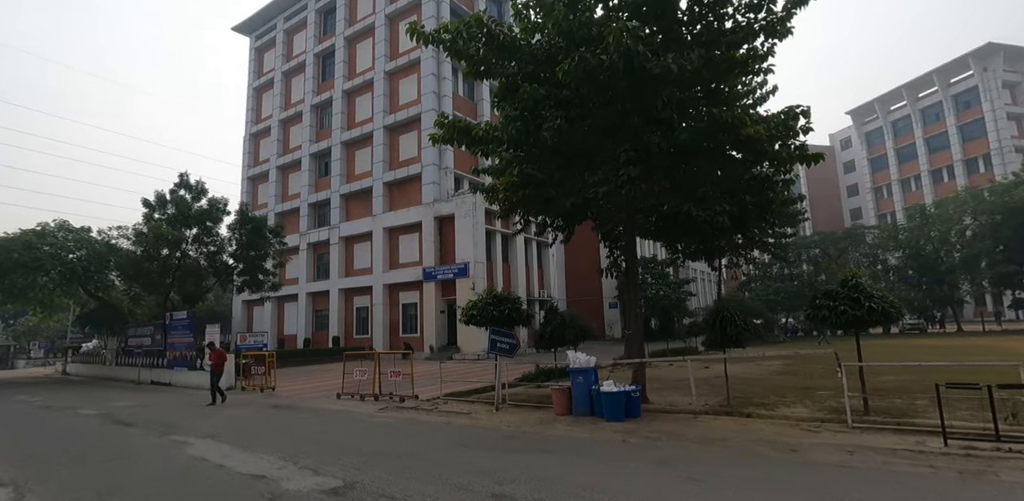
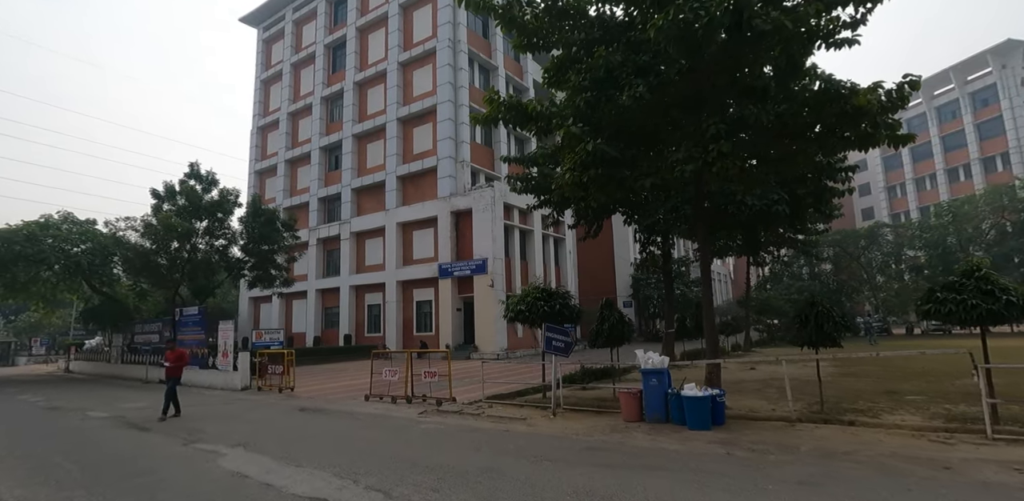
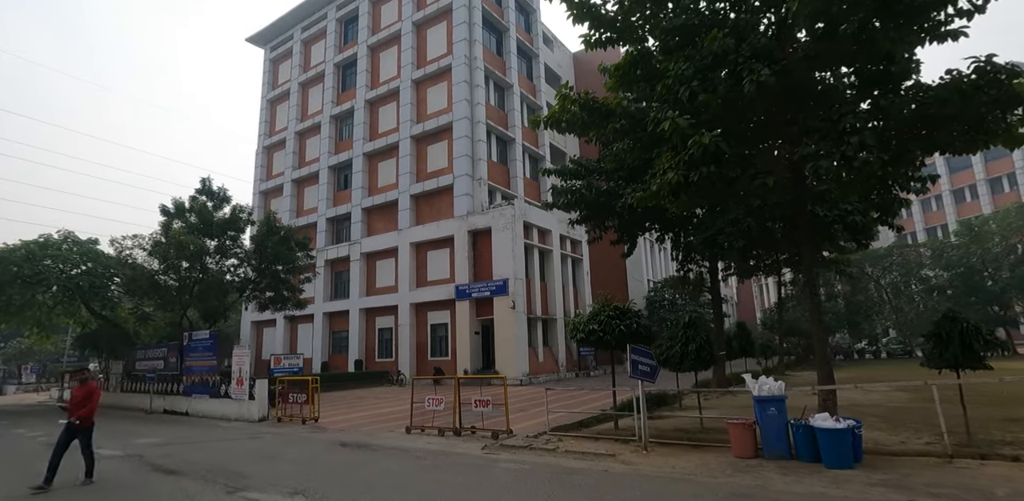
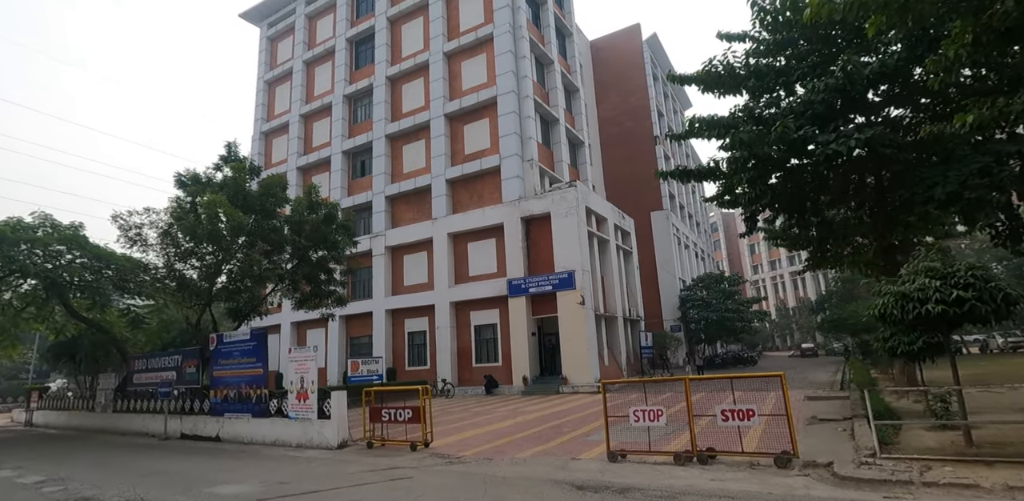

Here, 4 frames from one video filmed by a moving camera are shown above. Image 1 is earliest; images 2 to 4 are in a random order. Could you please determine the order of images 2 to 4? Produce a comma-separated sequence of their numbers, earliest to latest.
2, 3, 4
